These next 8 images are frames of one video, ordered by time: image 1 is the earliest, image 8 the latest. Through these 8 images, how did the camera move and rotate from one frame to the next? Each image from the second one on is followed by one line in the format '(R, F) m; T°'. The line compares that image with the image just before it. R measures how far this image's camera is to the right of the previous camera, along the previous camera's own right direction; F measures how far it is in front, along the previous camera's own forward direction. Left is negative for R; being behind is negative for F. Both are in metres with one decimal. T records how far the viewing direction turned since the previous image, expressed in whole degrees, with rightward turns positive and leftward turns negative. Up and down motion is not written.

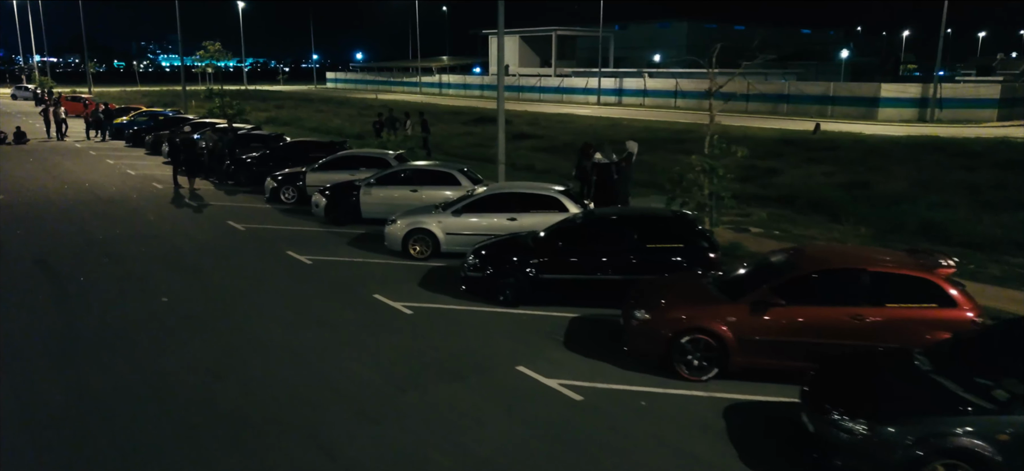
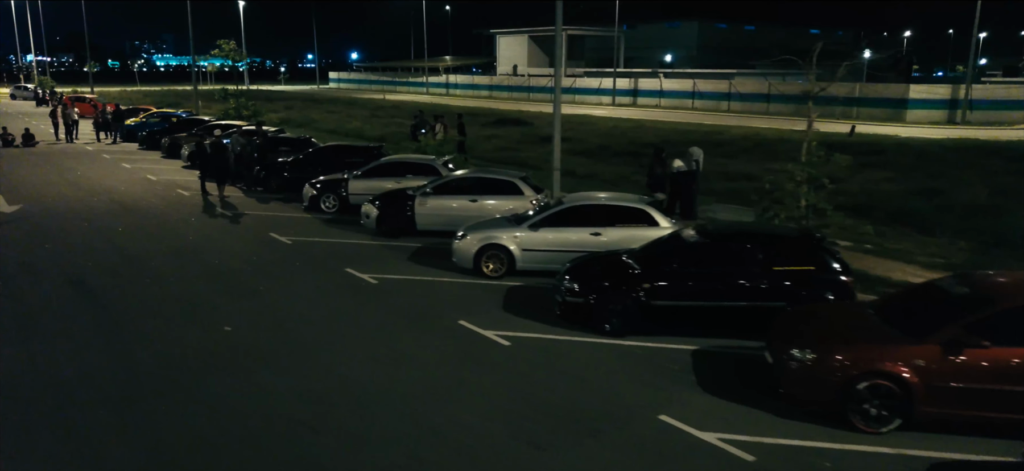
(-1.3, +1.2) m; 0°
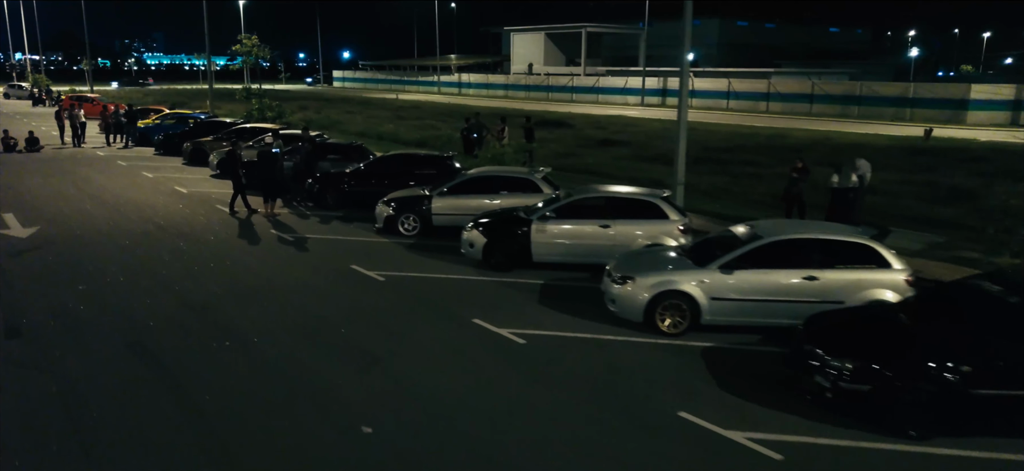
(-2.1, +2.9) m; +1°
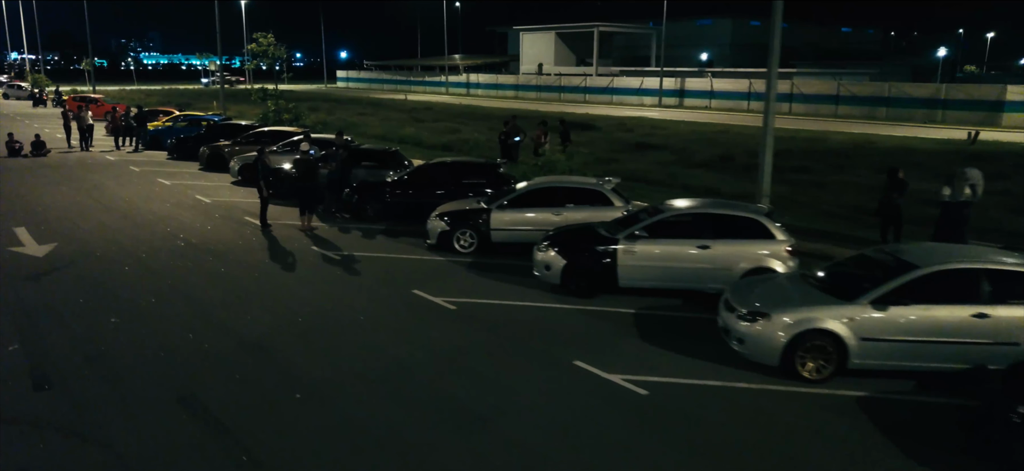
(-1.1, +1.4) m; 0°
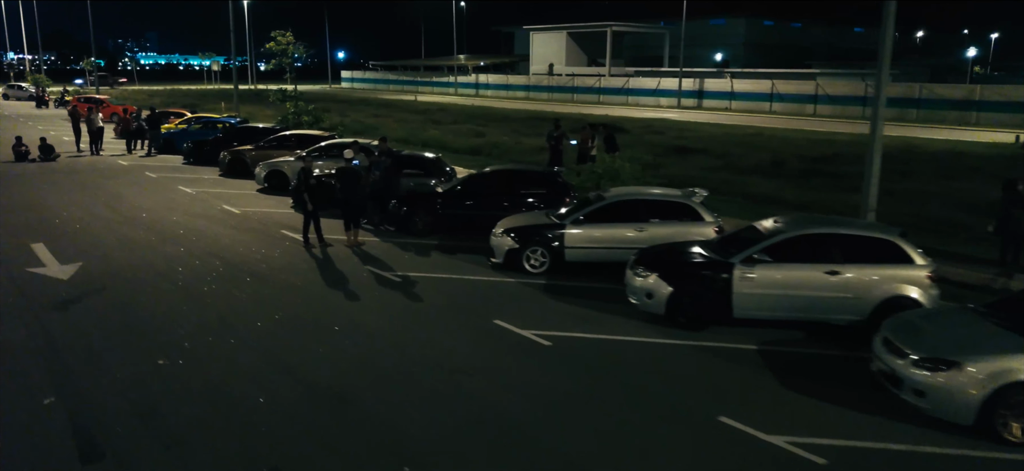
(-1.1, +1.4) m; 0°
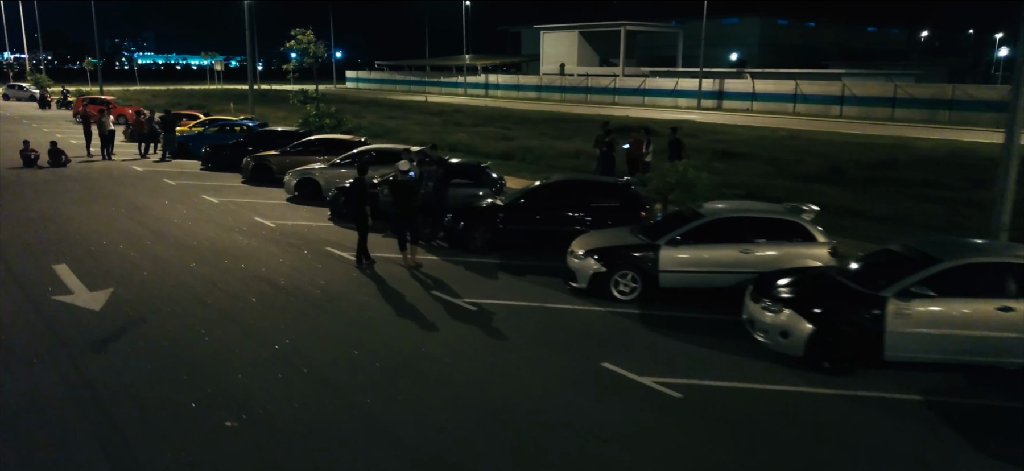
(-1.1, +1.4) m; 0°
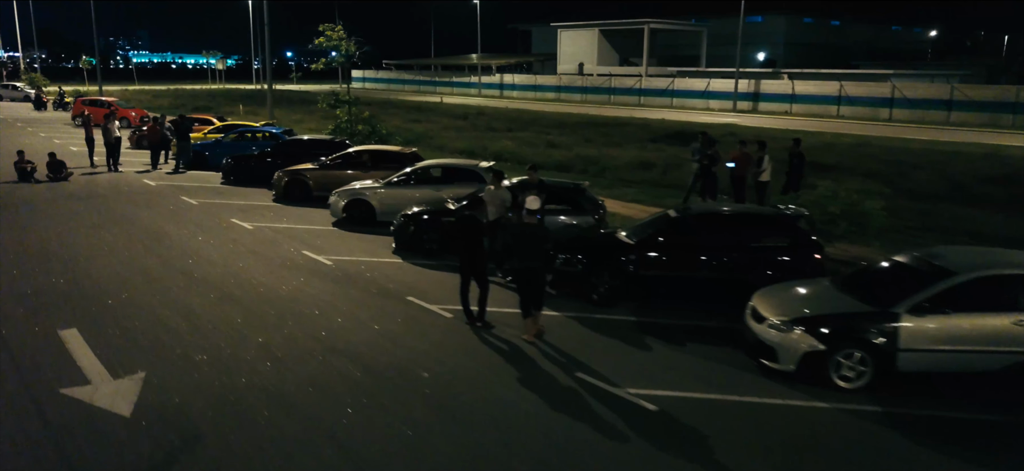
(-1.7, +2.9) m; 0°
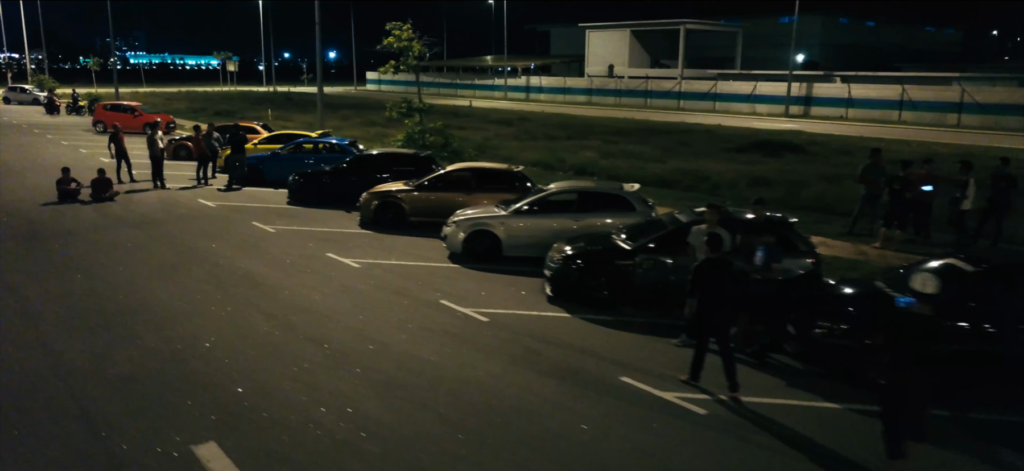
(-2.4, +2.6) m; 0°
